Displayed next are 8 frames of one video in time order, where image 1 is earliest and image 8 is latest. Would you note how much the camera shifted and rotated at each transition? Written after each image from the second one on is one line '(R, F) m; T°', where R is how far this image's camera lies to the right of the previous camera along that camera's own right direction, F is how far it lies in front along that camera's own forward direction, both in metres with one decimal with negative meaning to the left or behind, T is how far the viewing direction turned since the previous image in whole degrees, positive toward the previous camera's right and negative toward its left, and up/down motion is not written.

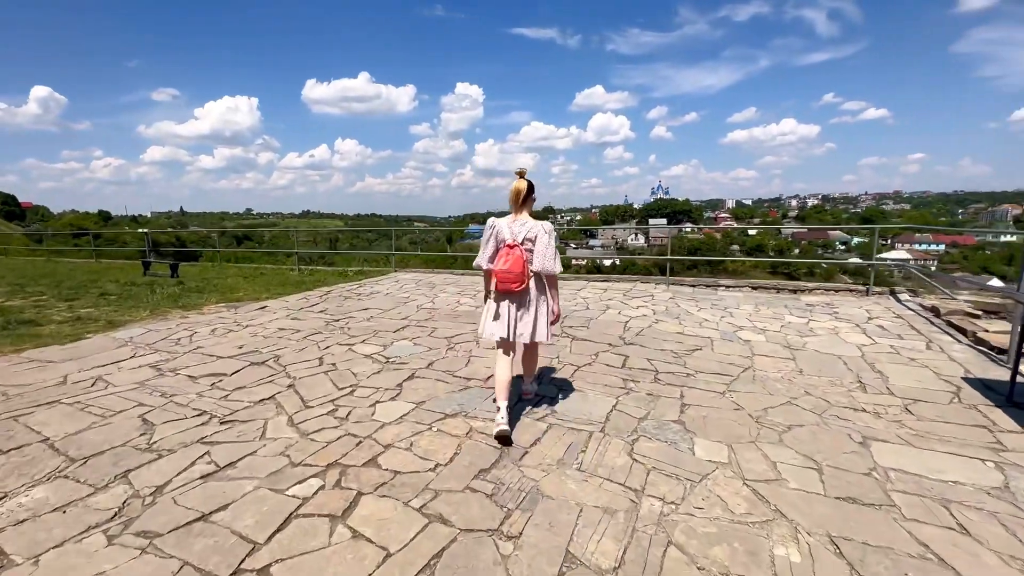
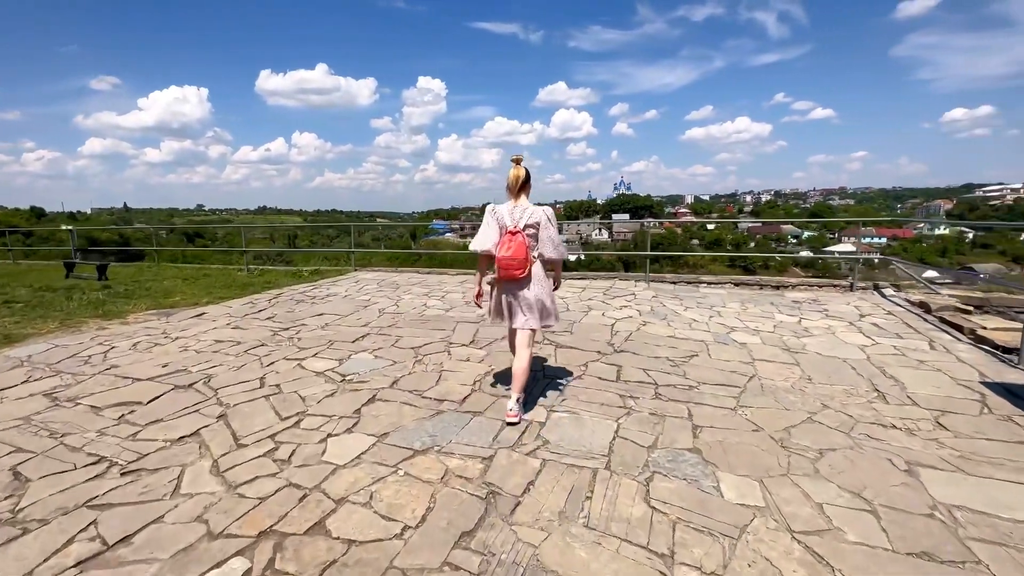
(-0.1, +0.5) m; +4°
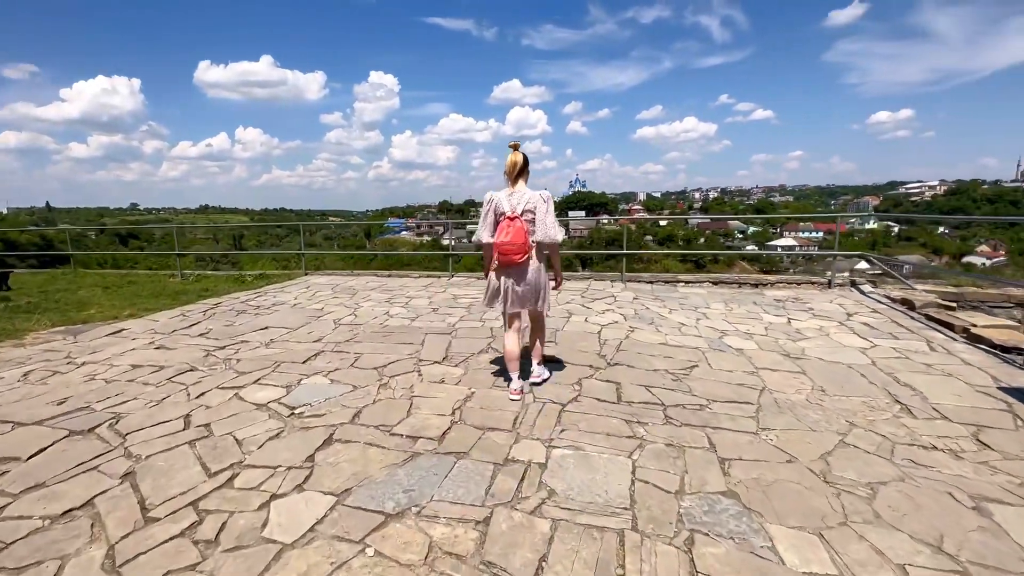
(-0.1, +0.5) m; +5°
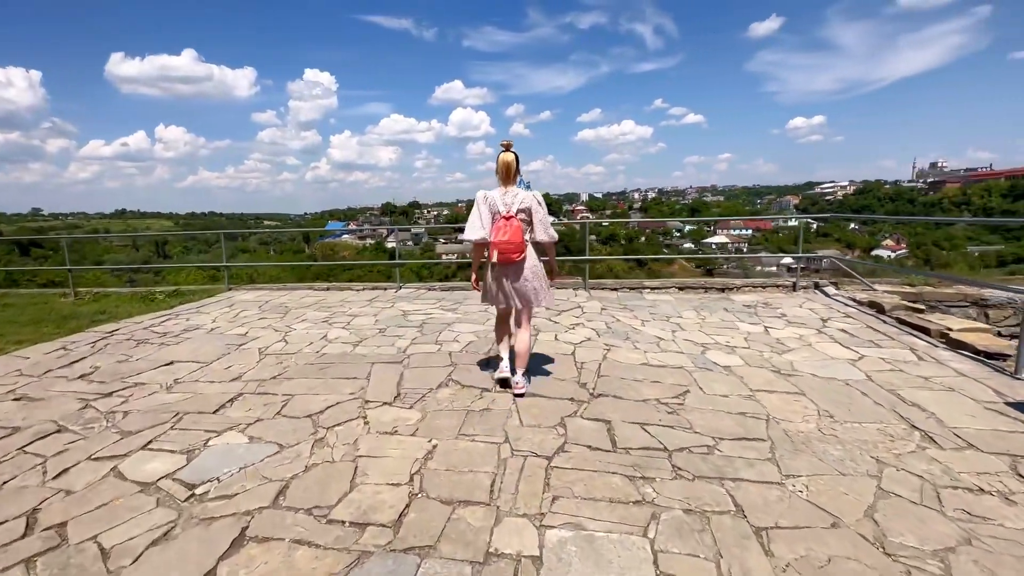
(-0.1, +0.6) m; +6°
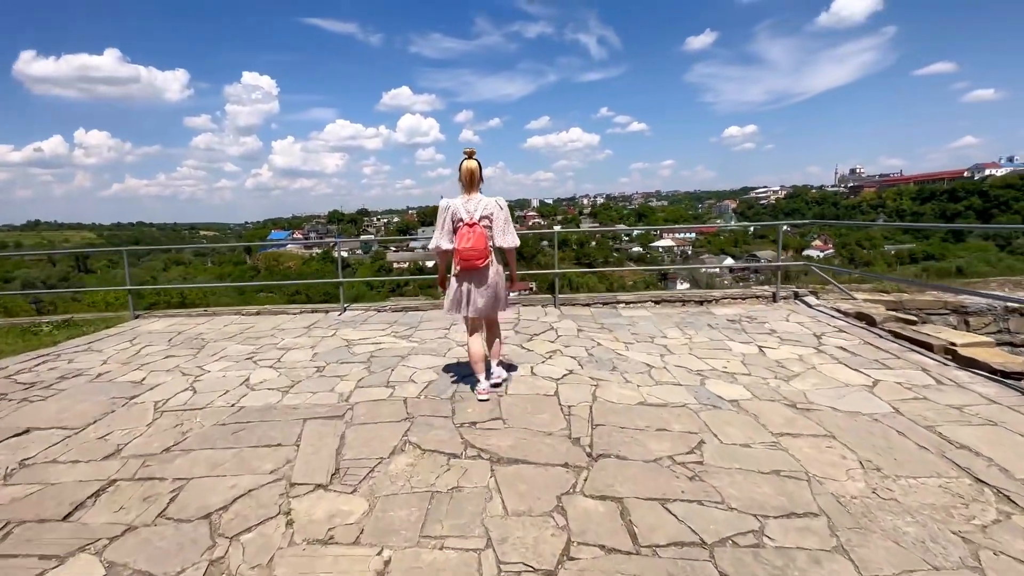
(-0.1, +0.7) m; +6°
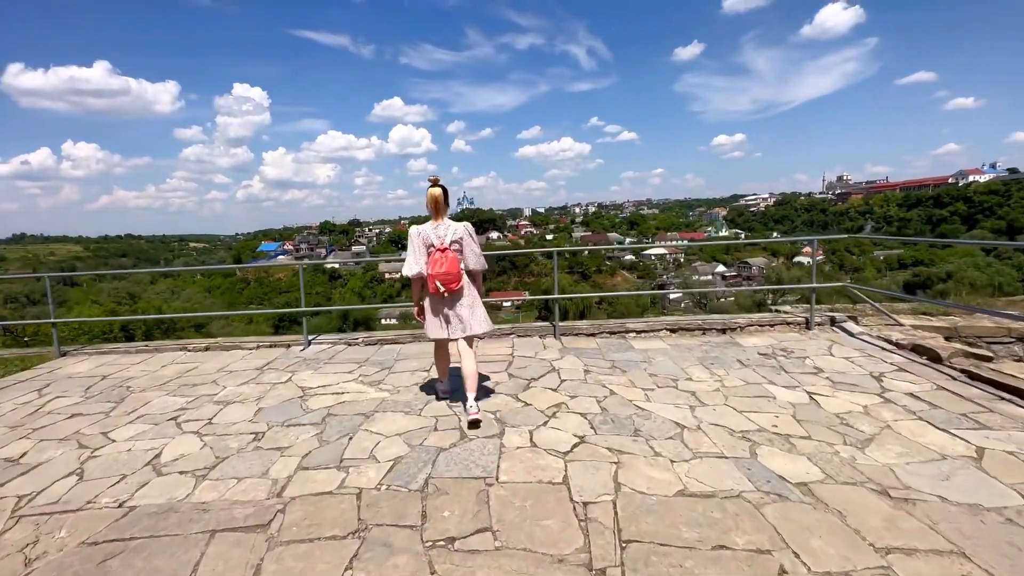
(0.0, +0.8) m; +1°
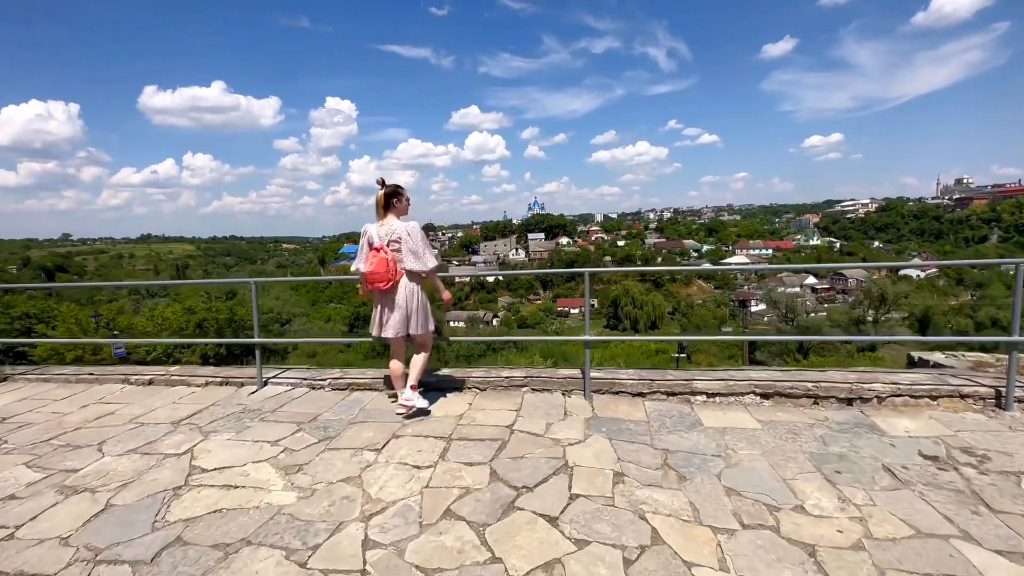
(+0.4, +1.4) m; -8°
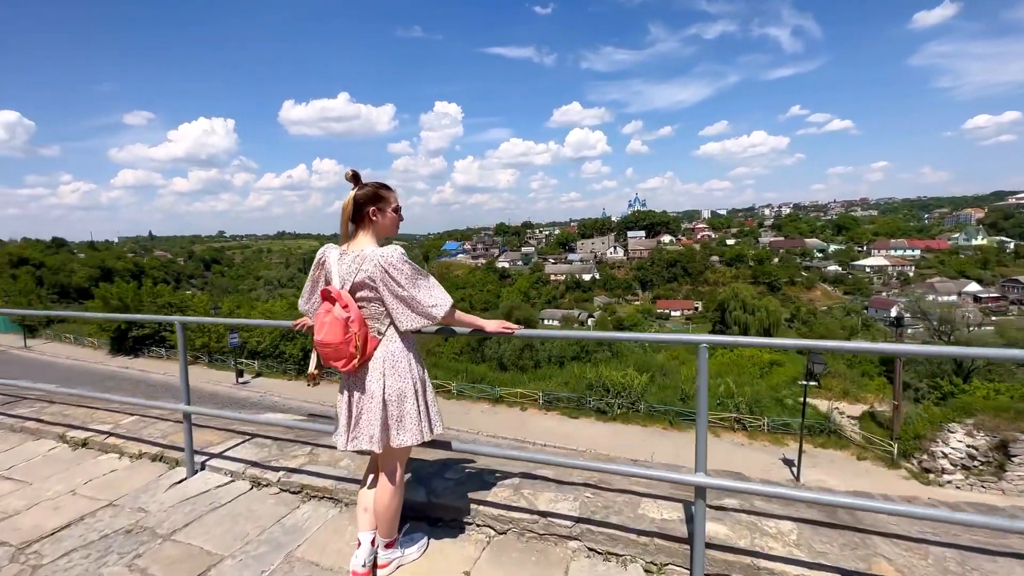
(+0.2, +1.6) m; -12°
